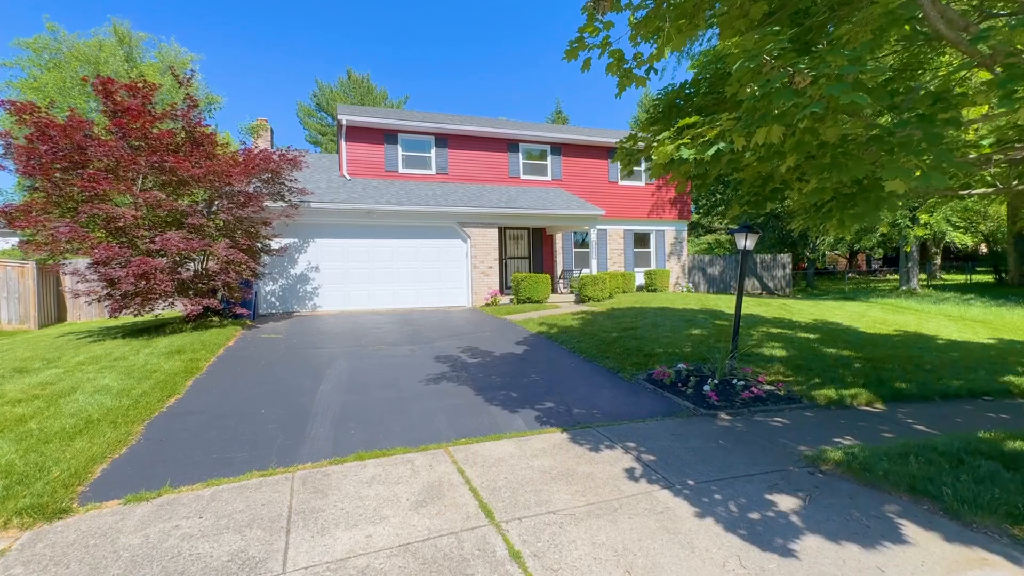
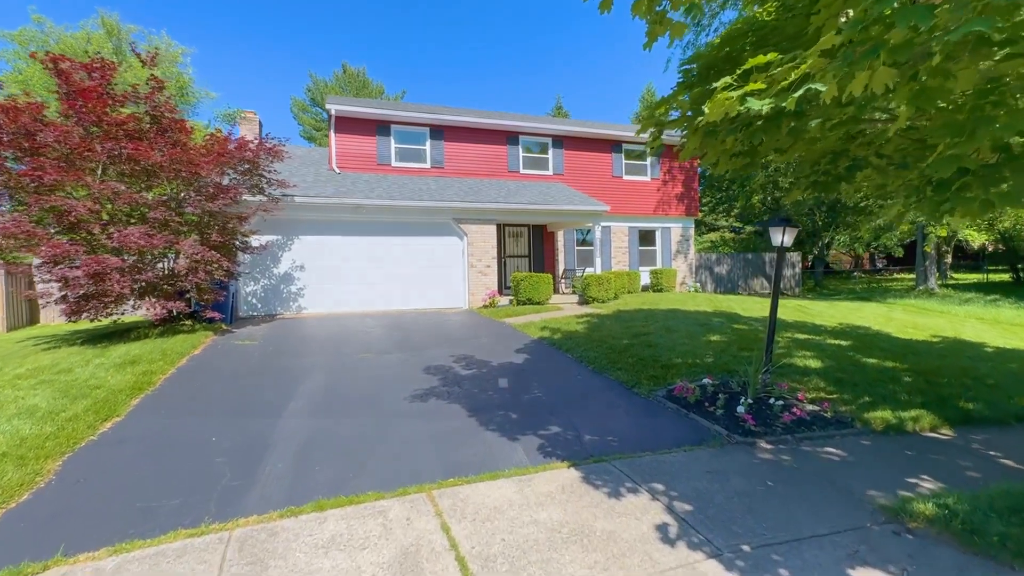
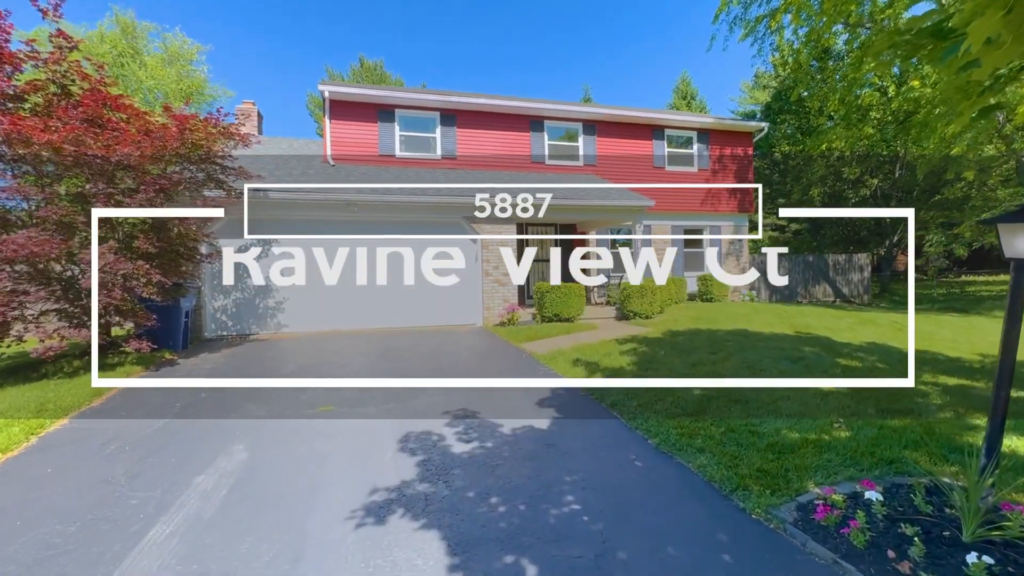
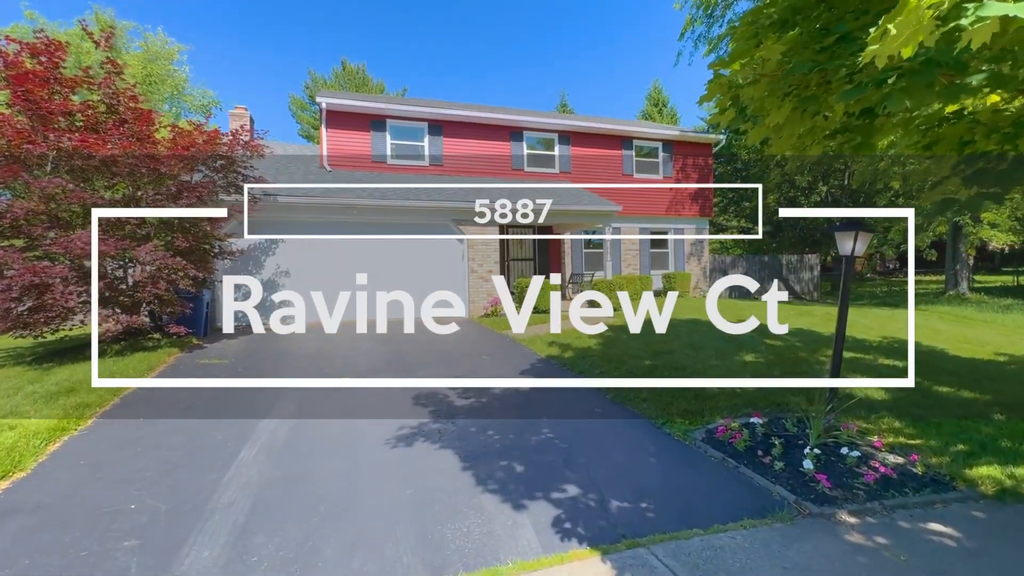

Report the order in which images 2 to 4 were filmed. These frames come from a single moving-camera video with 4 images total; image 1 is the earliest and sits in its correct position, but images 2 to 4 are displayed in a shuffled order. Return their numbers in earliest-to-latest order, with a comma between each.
2, 4, 3
